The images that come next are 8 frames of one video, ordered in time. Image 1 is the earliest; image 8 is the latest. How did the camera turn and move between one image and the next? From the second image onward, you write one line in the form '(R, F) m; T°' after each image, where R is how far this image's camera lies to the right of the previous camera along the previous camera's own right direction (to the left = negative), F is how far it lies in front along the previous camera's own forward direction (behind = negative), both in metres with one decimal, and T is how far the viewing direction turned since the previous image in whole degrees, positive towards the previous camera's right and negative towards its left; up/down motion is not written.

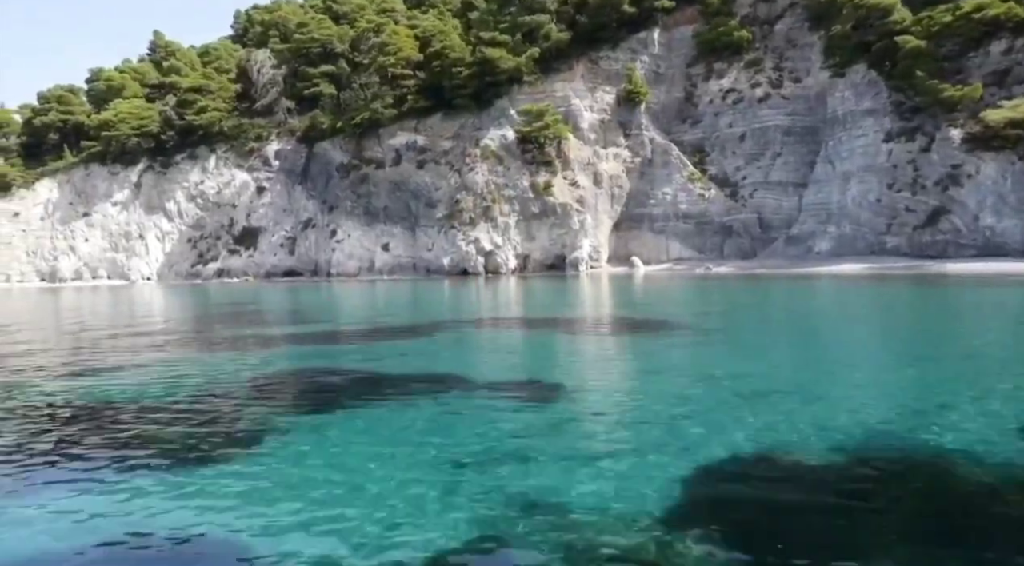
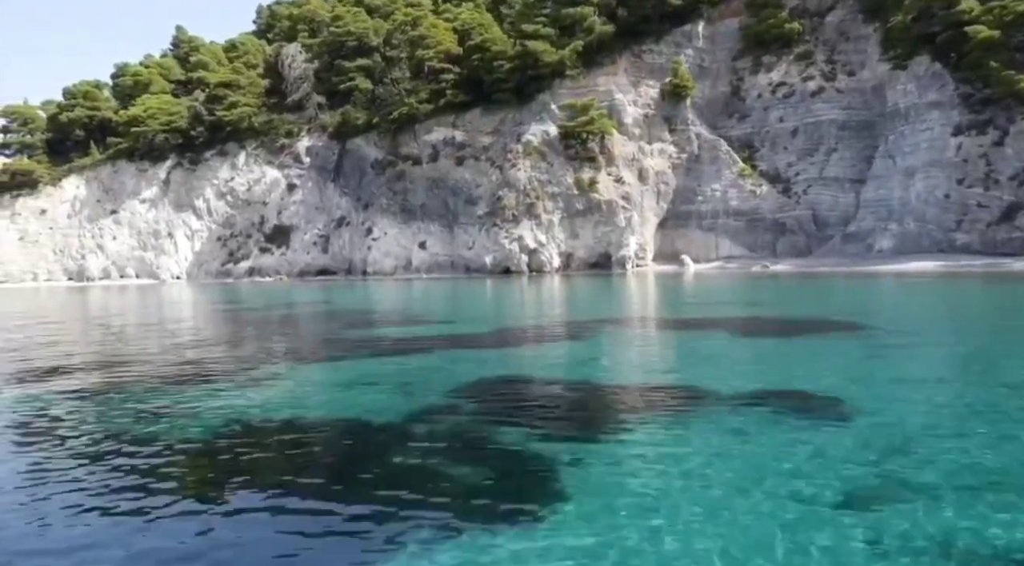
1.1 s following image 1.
(-2.1, +1.0) m; 0°
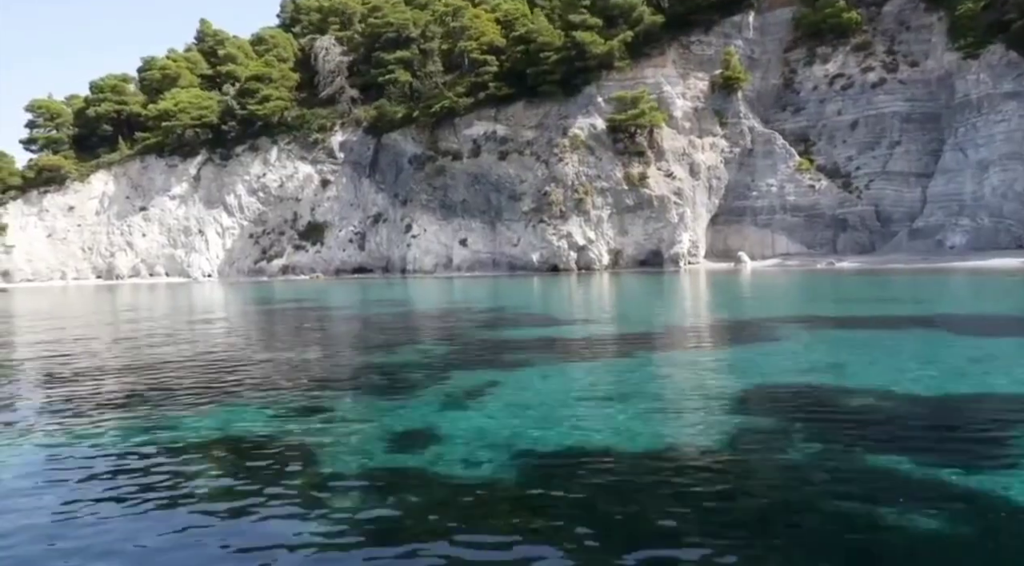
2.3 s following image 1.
(-2.2, +1.2) m; 0°
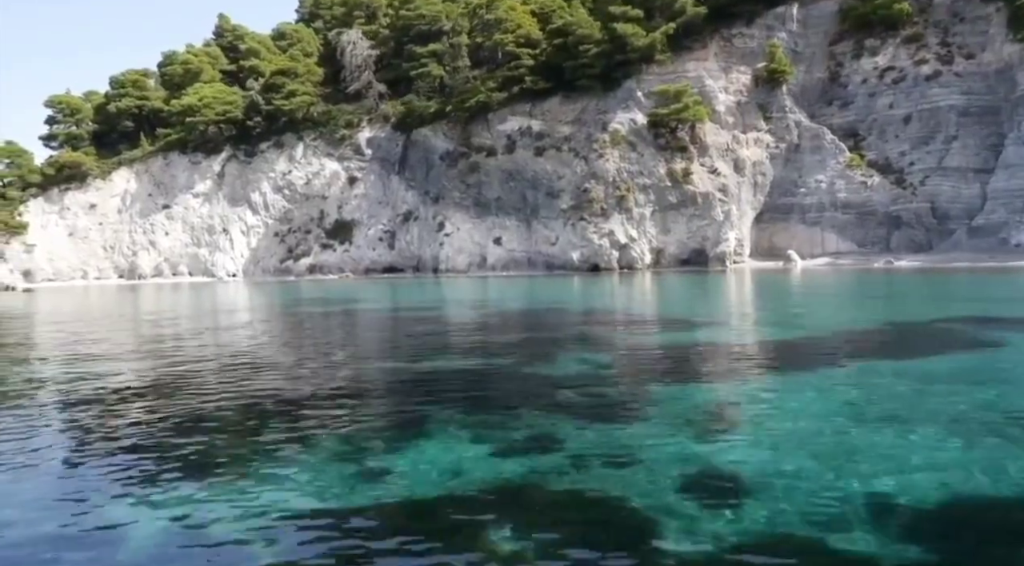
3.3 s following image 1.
(-1.8, +1.1) m; 0°
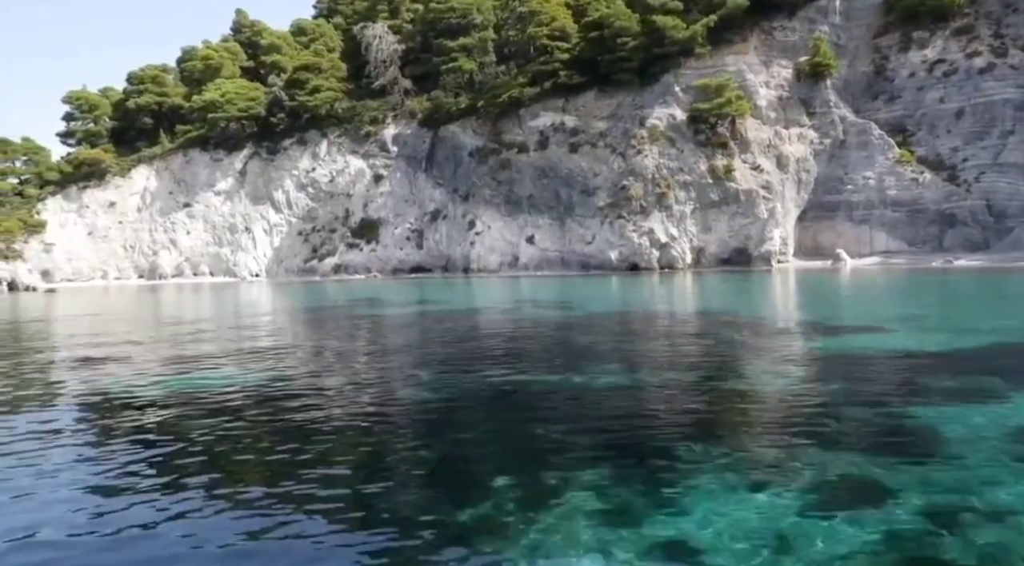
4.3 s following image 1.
(-1.6, +1.1) m; 0°
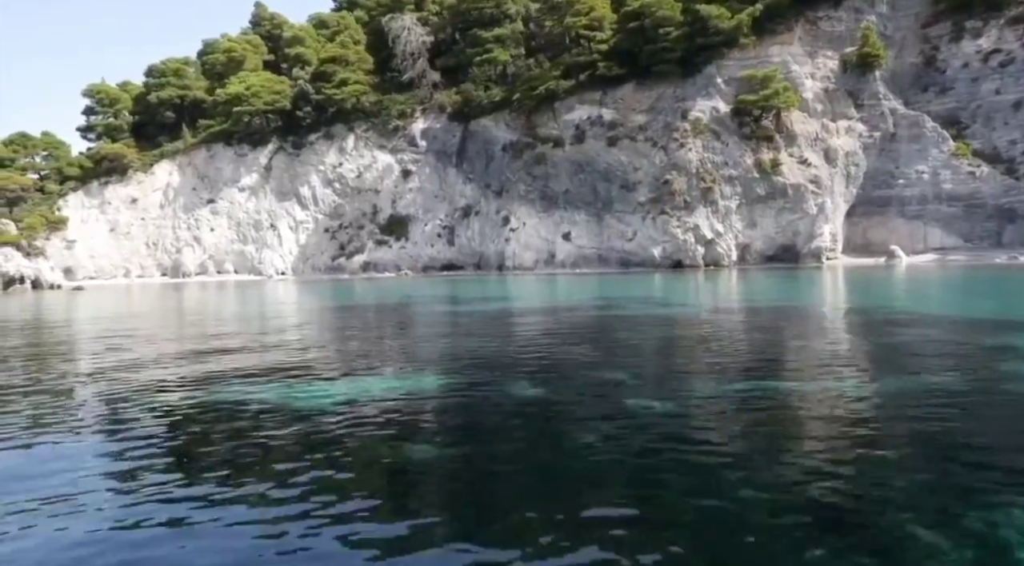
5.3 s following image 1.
(-1.7, +1.1) m; 0°
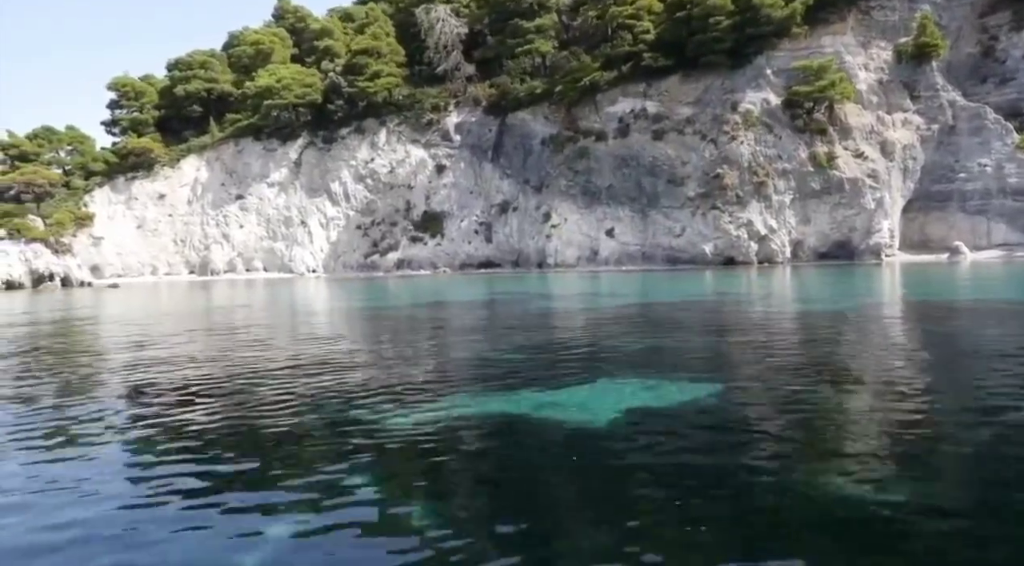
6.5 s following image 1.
(-1.9, +1.1) m; 0°
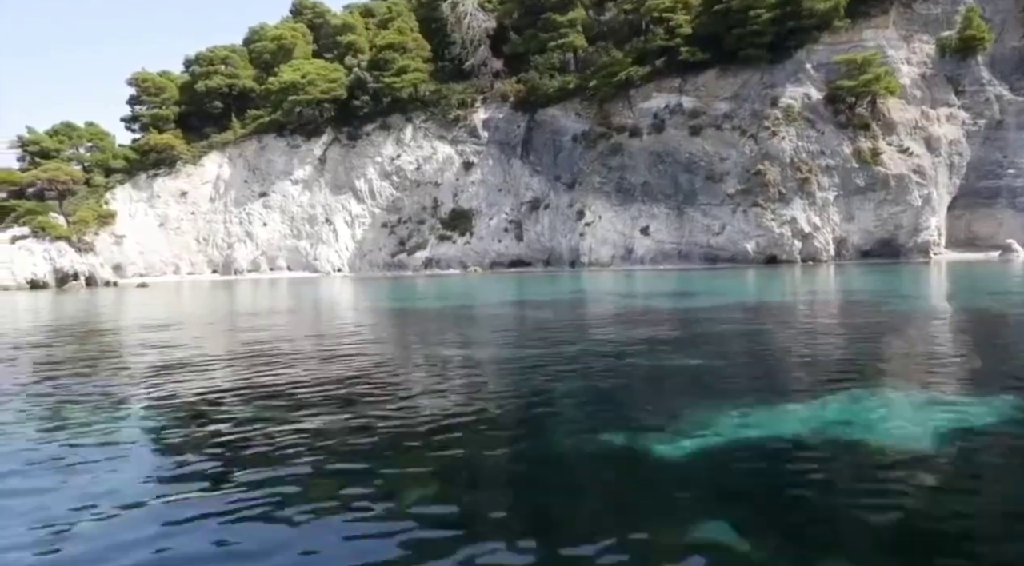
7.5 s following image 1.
(-1.6, +0.8) m; 0°
